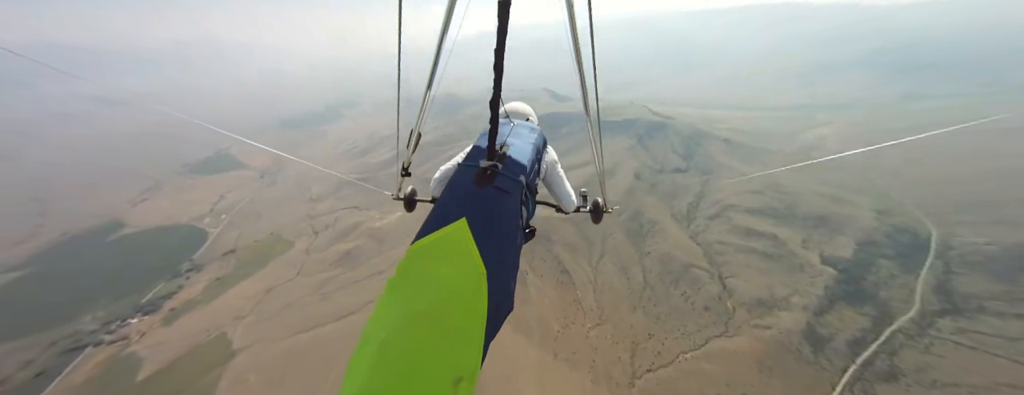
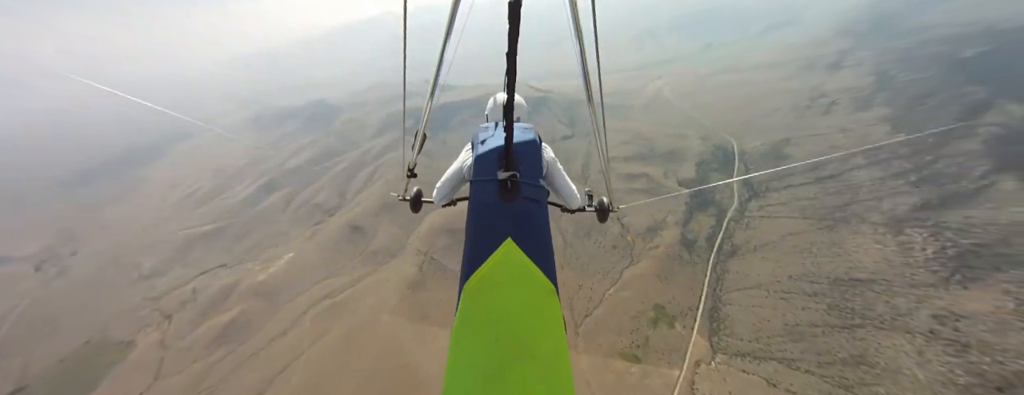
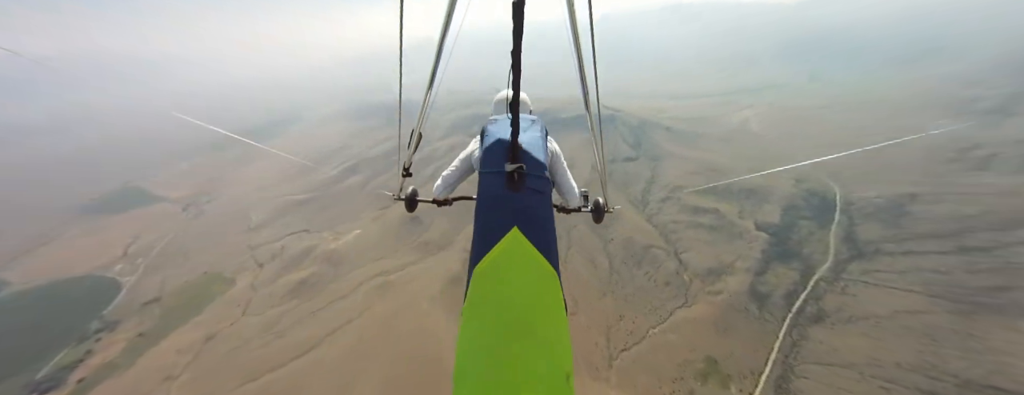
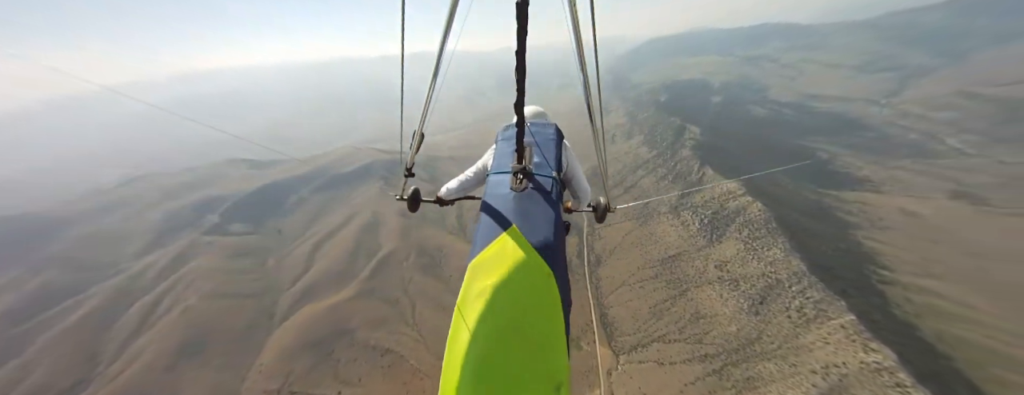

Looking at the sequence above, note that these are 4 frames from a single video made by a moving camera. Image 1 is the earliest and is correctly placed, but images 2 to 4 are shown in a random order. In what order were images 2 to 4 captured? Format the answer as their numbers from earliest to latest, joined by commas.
3, 2, 4
